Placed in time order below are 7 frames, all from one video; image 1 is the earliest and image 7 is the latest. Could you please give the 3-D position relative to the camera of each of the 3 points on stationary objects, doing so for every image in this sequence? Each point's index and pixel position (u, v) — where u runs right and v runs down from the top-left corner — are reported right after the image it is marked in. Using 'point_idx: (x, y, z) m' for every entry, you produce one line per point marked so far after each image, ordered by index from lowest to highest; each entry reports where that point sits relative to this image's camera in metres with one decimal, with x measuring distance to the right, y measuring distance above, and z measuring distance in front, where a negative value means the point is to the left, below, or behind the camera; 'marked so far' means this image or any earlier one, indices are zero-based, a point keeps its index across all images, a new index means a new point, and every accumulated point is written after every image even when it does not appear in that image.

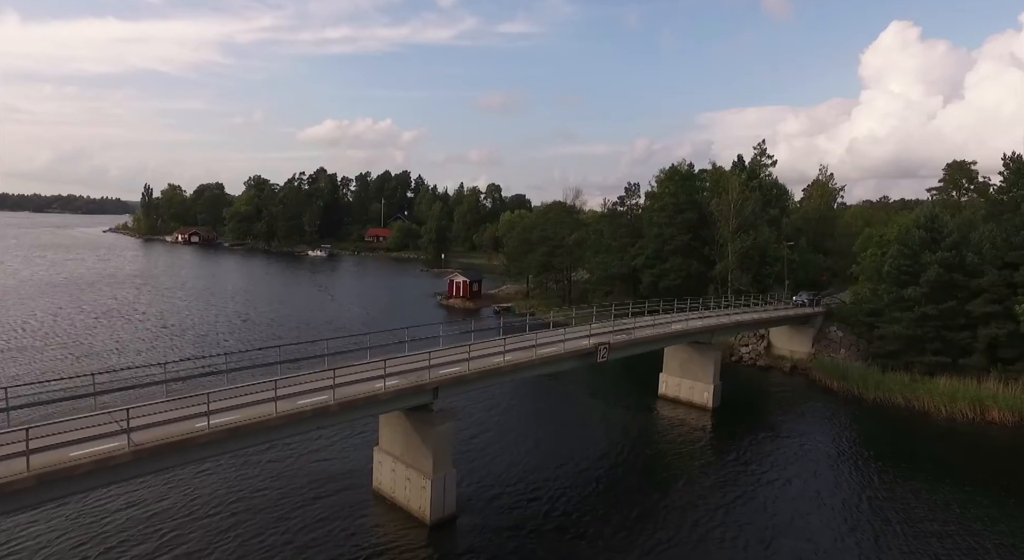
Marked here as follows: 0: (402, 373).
0: (-3.1, -2.6, +17.7) m
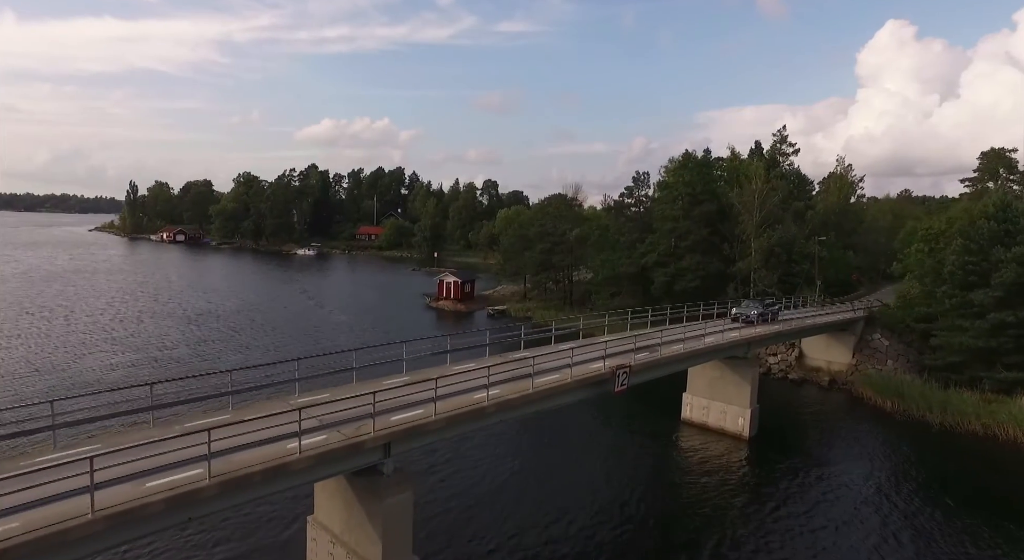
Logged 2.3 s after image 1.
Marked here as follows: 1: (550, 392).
0: (-3.3, -2.7, +12.0) m
1: (+0.9, -2.7, +15.7) m
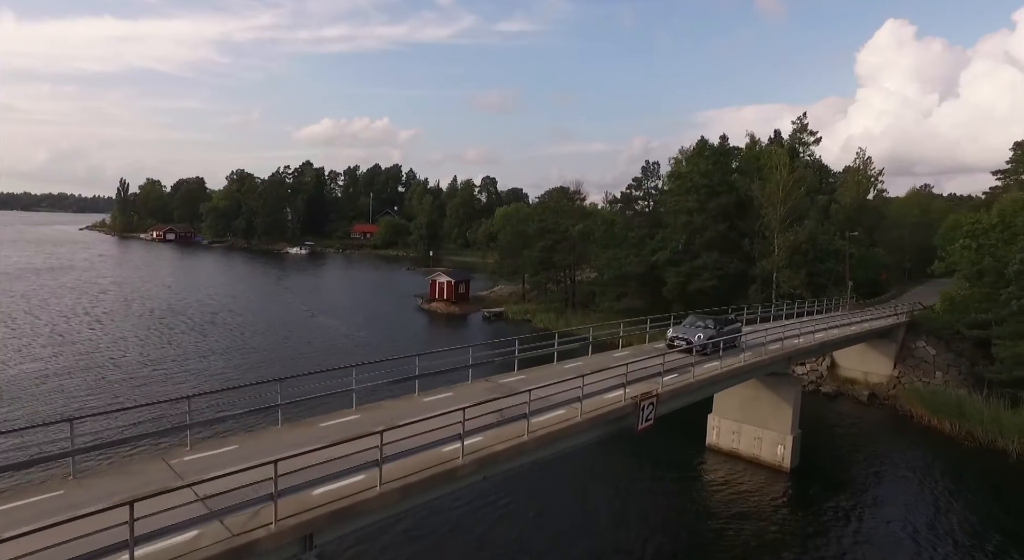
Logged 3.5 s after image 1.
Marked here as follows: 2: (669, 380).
0: (-3.5, -2.8, +7.7) m
1: (+0.7, -2.8, +11.4) m
2: (+3.8, -2.4, +15.4) m
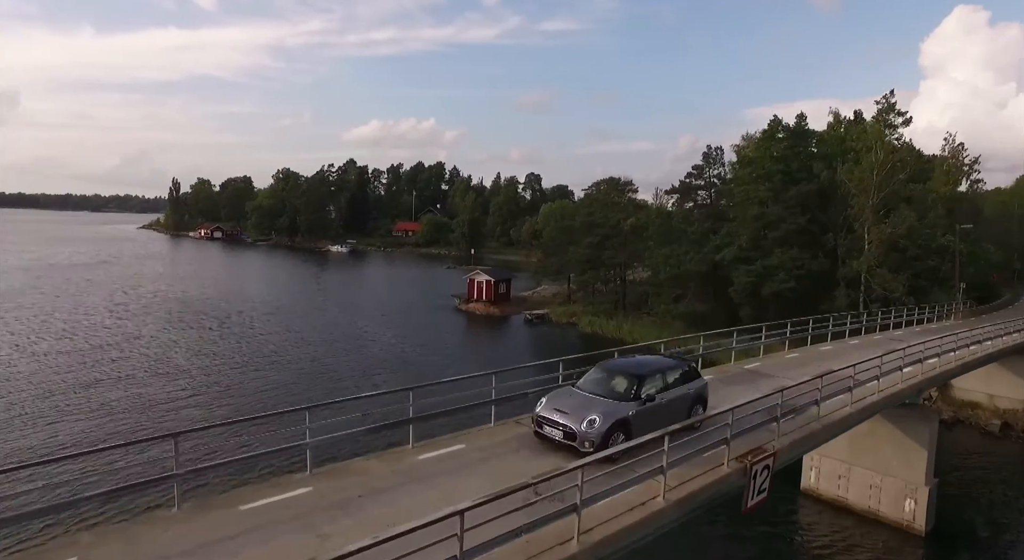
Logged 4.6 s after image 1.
0: (-3.3, -2.7, +3.5) m
1: (+1.2, -2.8, +6.9) m
2: (+4.5, -2.4, +10.7) m
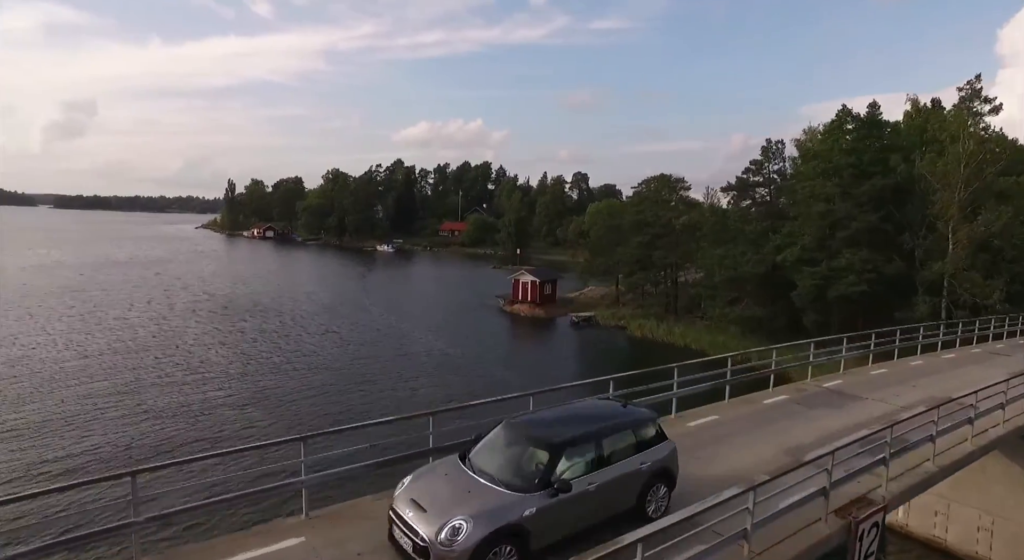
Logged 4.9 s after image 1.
0: (-3.2, -2.8, +2.2) m
1: (+1.5, -2.8, +5.2) m
2: (+5.1, -2.5, +8.8) m
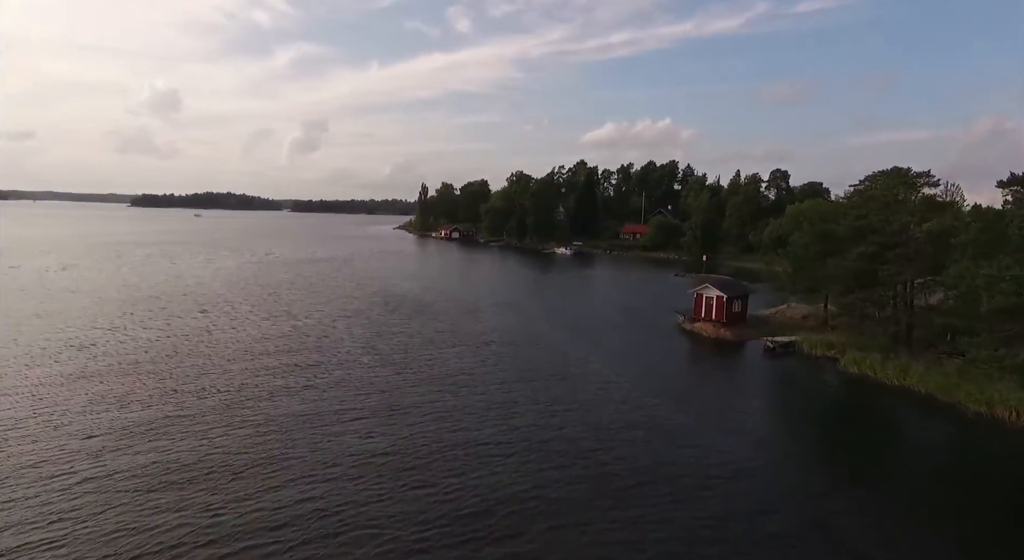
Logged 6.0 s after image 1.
0: (-4.7, -3.4, -2.5) m
1: (+0.7, -3.6, -1.0) m
2: (+5.2, -3.4, +1.4) m
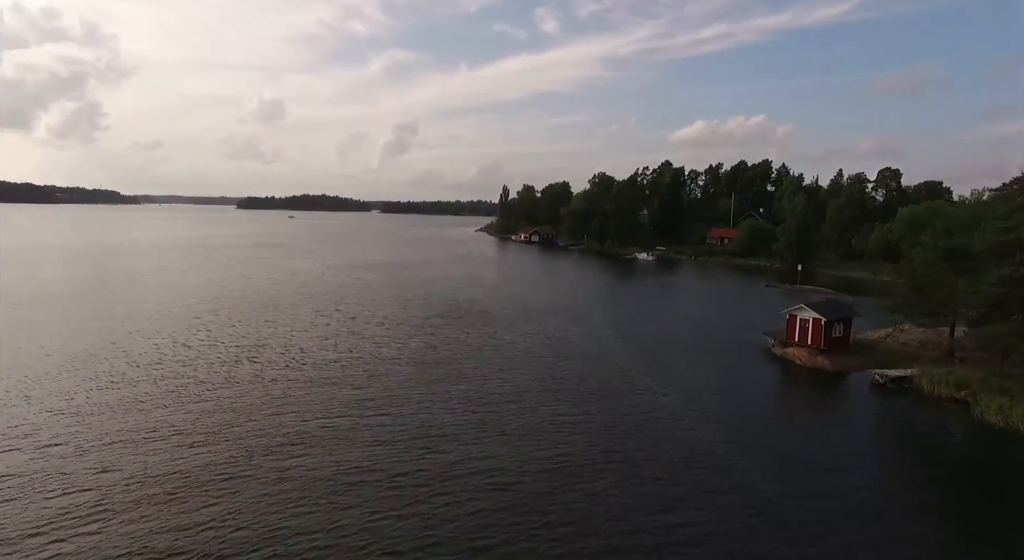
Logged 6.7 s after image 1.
0: (-7.0, -4.3, -6.2) m
1: (-1.5, -4.5, -5.3) m
2: (+3.3, -4.4, -3.5) m
